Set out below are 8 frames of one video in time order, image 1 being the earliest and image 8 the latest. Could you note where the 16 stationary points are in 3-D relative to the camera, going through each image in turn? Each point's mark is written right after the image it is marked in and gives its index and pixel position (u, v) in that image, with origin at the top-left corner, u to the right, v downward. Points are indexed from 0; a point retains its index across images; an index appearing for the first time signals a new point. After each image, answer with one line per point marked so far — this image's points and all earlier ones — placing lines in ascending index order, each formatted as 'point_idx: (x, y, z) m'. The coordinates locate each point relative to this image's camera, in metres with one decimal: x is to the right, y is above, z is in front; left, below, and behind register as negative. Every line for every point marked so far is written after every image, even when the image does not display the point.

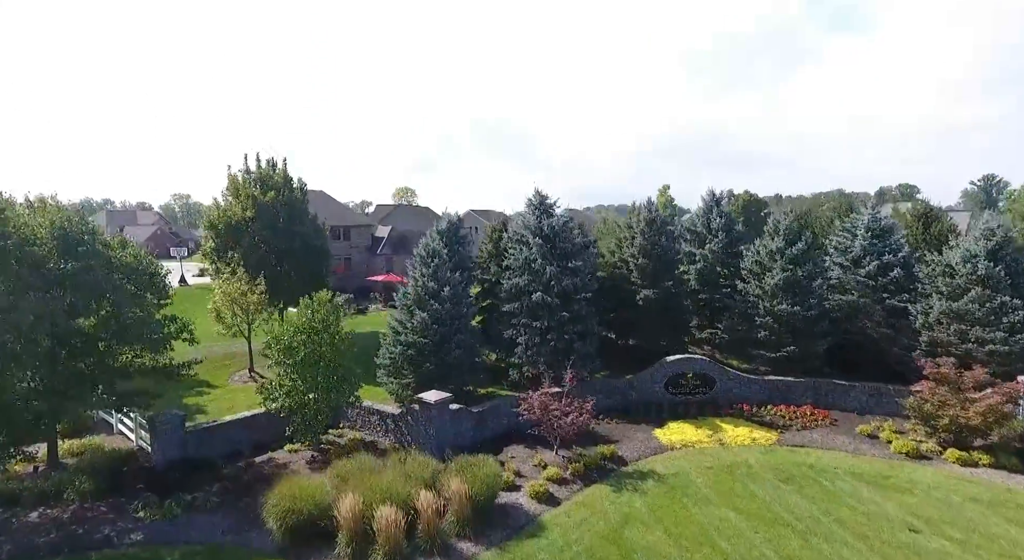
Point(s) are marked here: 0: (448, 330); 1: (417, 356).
0: (-1.7, -1.4, +17.4) m
1: (-2.5, -2.1, +17.2) m
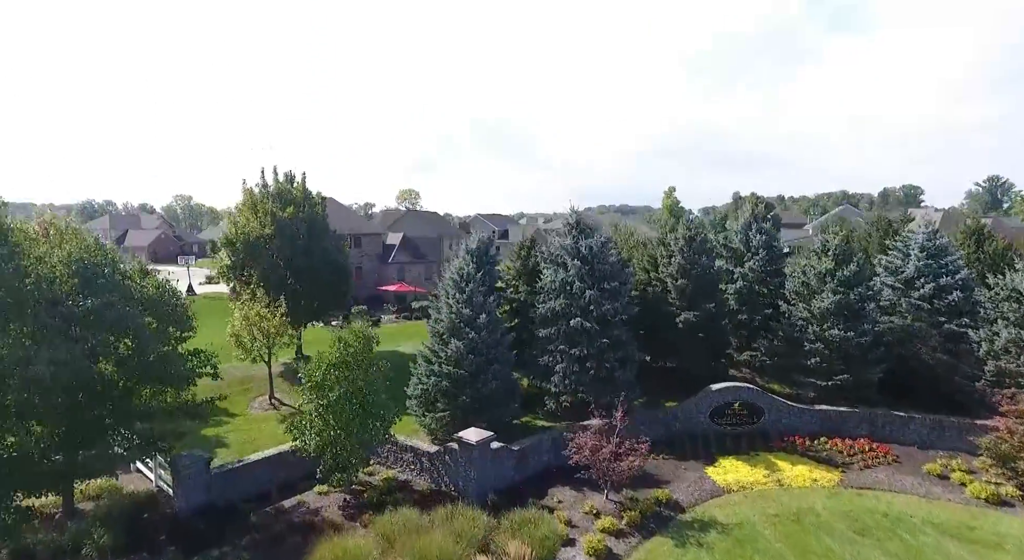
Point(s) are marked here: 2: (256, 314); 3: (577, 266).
0: (-0.7, -2.1, +16.4) m
1: (-1.5, -2.8, +16.2) m
2: (-7.7, -1.1, +19.5) m
3: (+1.9, +0.4, +18.2) m
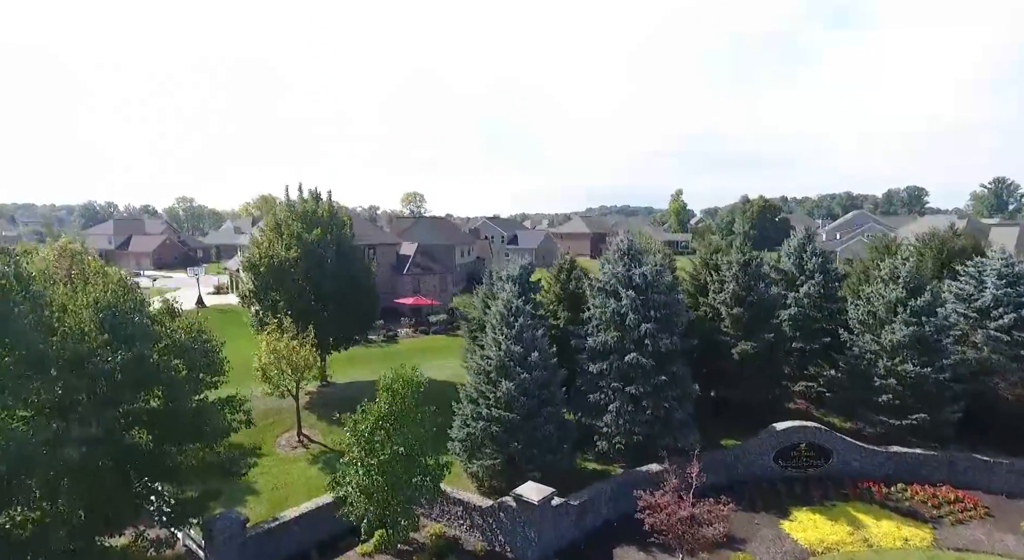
0: (+0.6, -2.9, +15.1) m
1: (-0.2, -3.6, +14.9) m
2: (-6.4, -1.9, +18.2) m
3: (+3.2, -0.4, +16.9) m
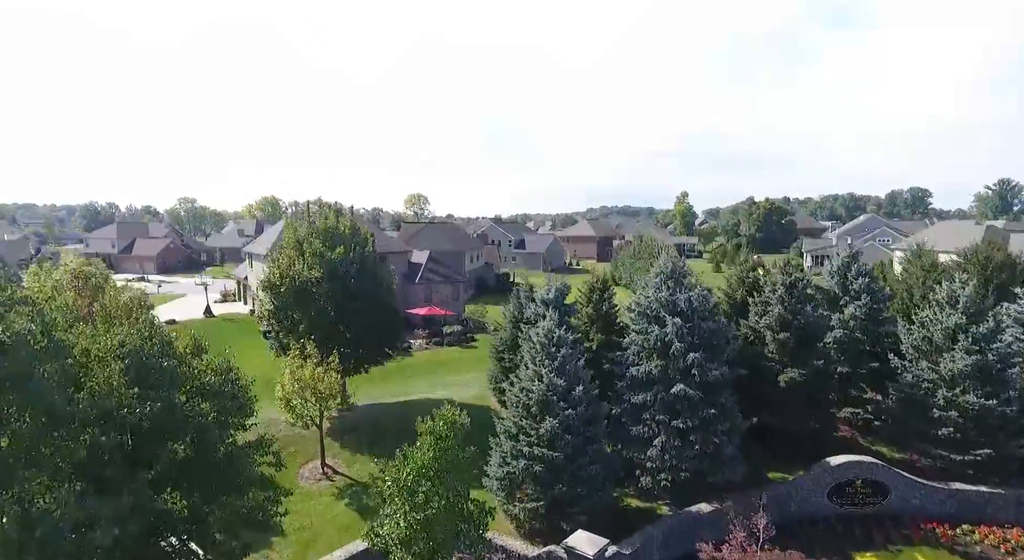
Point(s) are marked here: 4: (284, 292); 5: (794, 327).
0: (+1.6, -3.6, +14.2) m
1: (+0.8, -4.2, +14.0) m
2: (-5.4, -2.6, +17.3) m
3: (+4.1, -1.1, +16.0) m
4: (-7.1, -0.4, +20.0) m
5: (+7.9, -1.3, +17.9) m
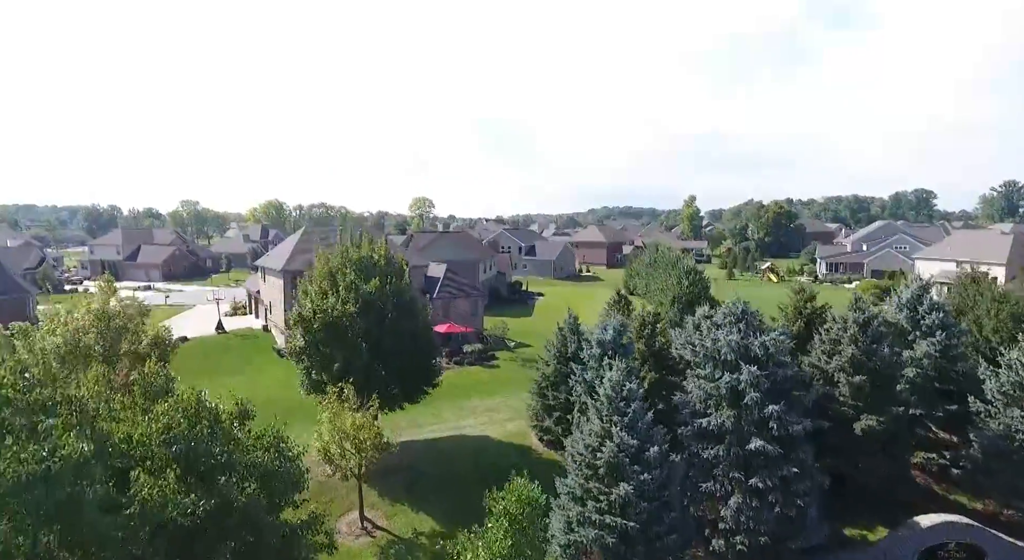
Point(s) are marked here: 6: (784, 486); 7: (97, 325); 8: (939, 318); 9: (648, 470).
0: (+3.0, -4.6, +12.9) m
1: (+2.2, -5.3, +12.7) m
2: (-4.0, -3.6, +16.0) m
3: (+5.5, -2.1, +14.7) m
4: (-5.7, -1.4, +18.7) m
5: (+9.3, -2.4, +16.6) m
6: (+6.1, -4.6, +14.3) m
7: (-10.5, -1.1, +16.3) m
8: (+12.3, -1.1, +18.4) m
9: (+2.8, -3.8, +13.1) m
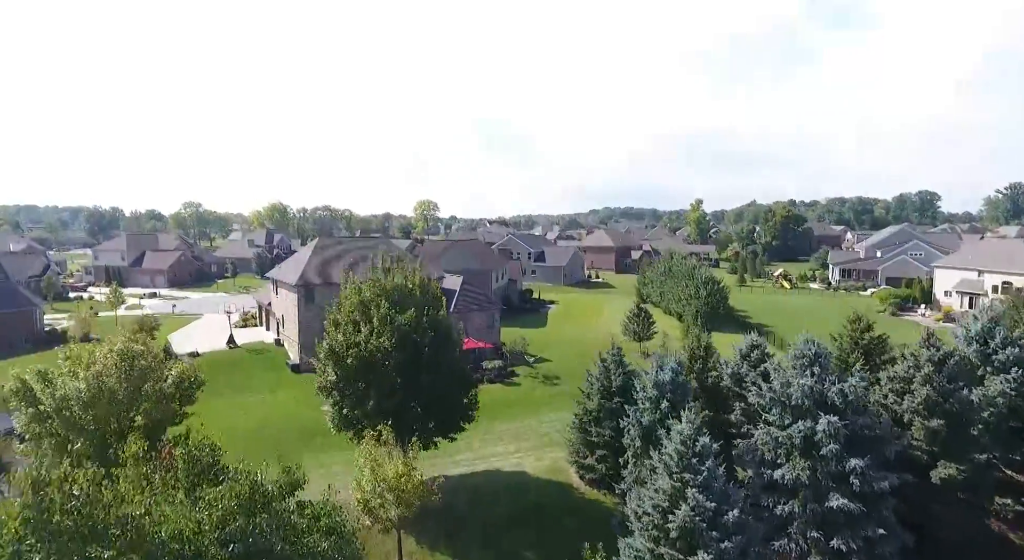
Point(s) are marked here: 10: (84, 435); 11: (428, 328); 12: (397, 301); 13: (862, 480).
0: (+4.2, -5.5, +11.8) m
1: (+3.4, -6.1, +11.6) m
2: (-2.8, -4.5, +15.0) m
3: (+6.8, -3.0, +13.6) m
4: (-4.5, -2.3, +17.6) m
5: (+10.6, -3.3, +15.5) m
6: (+7.3, -5.5, +13.2) m
7: (-9.3, -2.0, +15.2) m
8: (+13.6, -2.0, +17.3) m
9: (+4.0, -4.7, +12.0) m
10: (-9.8, -3.6, +14.7) m
11: (-2.5, -1.4, +18.4) m
12: (-3.4, -0.5, +18.8) m
13: (+7.3, -4.1, +13.3) m
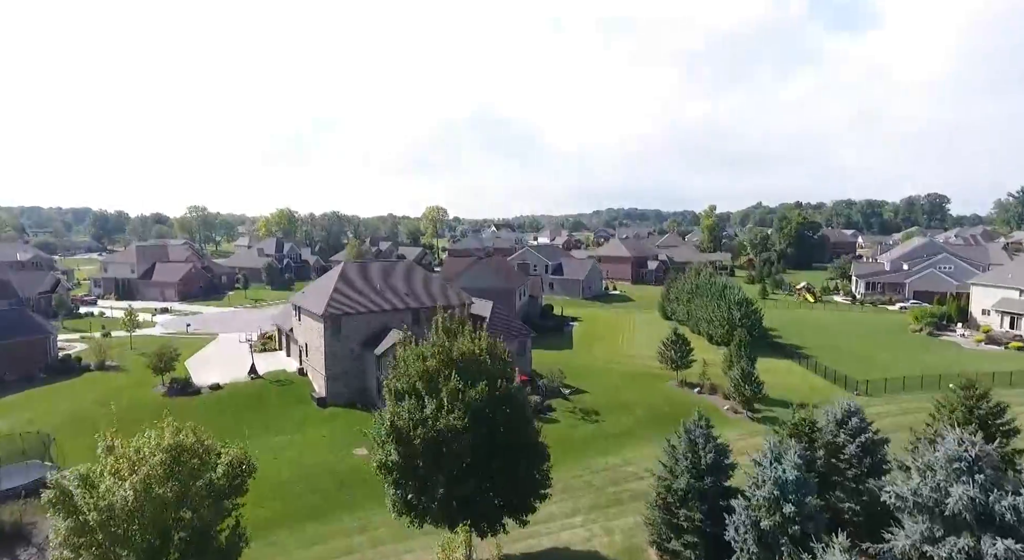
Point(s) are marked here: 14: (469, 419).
0: (+6.3, -7.3, +9.9) m
1: (+5.5, -7.9, +9.7) m
2: (-0.6, -6.3, +13.0) m
3: (+8.9, -4.8, +11.7) m
4: (-2.3, -4.1, +15.7) m
5: (+12.7, -5.1, +13.5) m
6: (+9.5, -7.3, +11.2) m
7: (-7.1, -3.8, +13.3) m
8: (+15.7, -3.8, +15.3) m
9: (+6.1, -6.5, +10.0) m
10: (-7.7, -5.4, +12.8) m
11: (-0.3, -3.2, +16.5) m
12: (-1.2, -2.3, +16.9) m
13: (+9.4, -5.9, +11.4) m
14: (-1.1, -3.5, +15.9) m
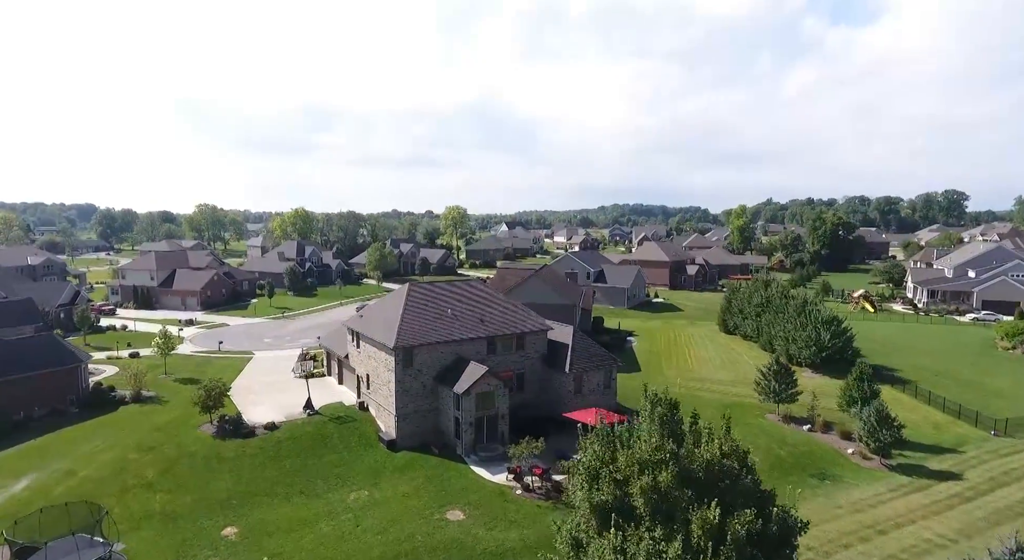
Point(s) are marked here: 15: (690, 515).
0: (+11.5, -8.9, +5.1) m
1: (+10.7, -9.6, +4.9) m
2: (+4.5, -7.9, +8.3) m
3: (+14.1, -6.4, +6.9) m
4: (+2.9, -5.7, +11.0) m
5: (+17.9, -6.7, +8.7) m
6: (+14.6, -8.9, +6.5) m
7: (-2.0, -5.5, +8.6) m
8: (+20.9, -5.4, +10.5) m
9: (+11.3, -8.2, +5.3) m
10: (-2.5, -7.0, +8.1) m
11: (+4.9, -4.8, +11.8) m
12: (+4.0, -3.9, +12.1) m
13: (+14.5, -7.6, +6.6) m
14: (+4.1, -5.1, +11.1) m
15: (+3.3, -4.2, +11.8) m
